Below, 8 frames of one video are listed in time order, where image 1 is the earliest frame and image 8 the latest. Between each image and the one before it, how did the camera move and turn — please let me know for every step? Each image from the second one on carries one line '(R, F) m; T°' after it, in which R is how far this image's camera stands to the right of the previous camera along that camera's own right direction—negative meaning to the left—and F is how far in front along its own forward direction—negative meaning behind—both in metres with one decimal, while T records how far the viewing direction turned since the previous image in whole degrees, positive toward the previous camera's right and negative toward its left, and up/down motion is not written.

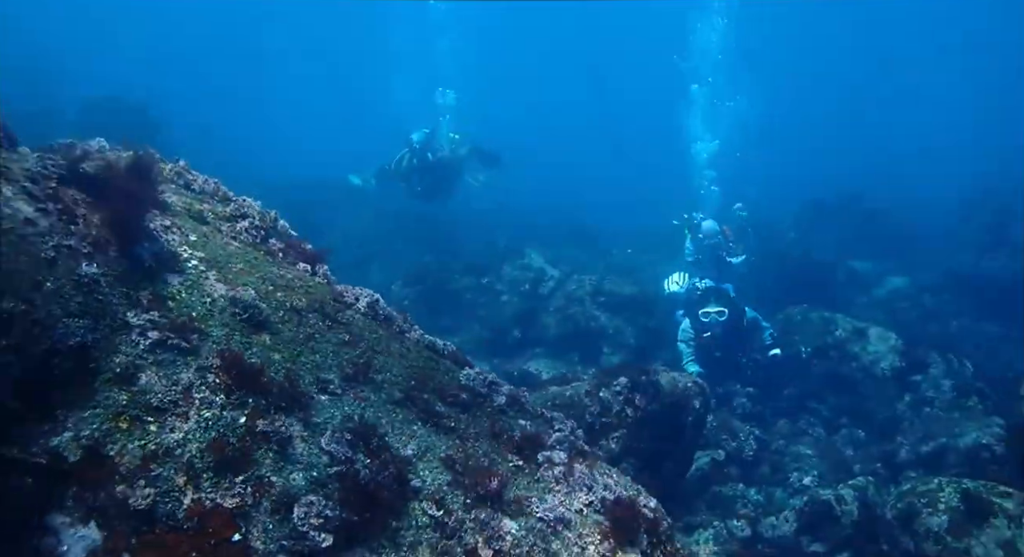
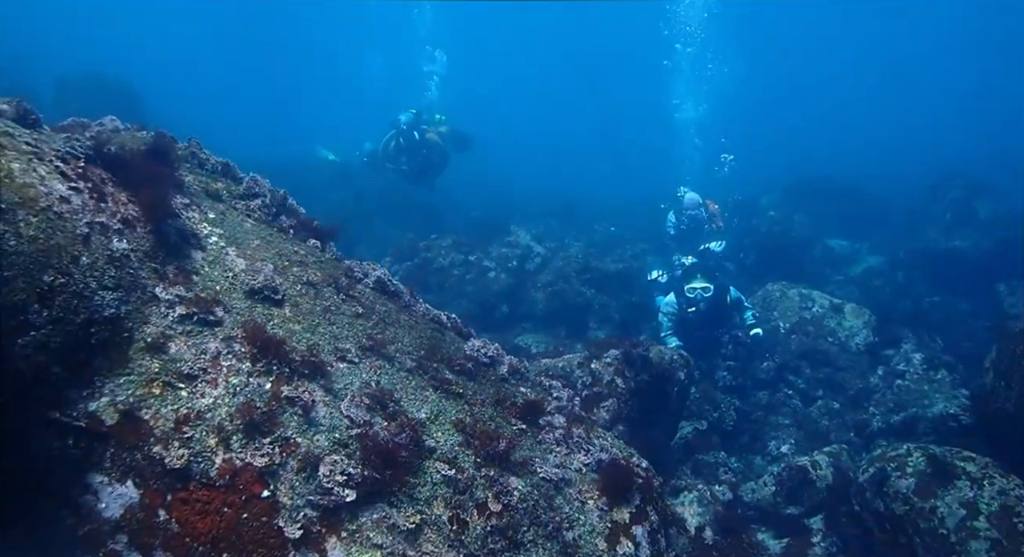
(-0.2, -0.3) m; +2°
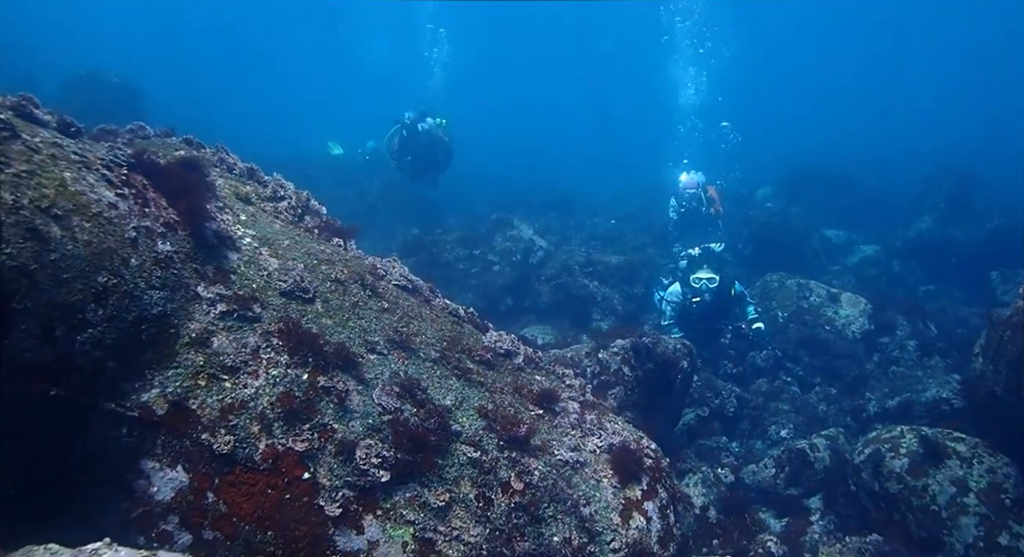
(-0.1, -0.3) m; 0°
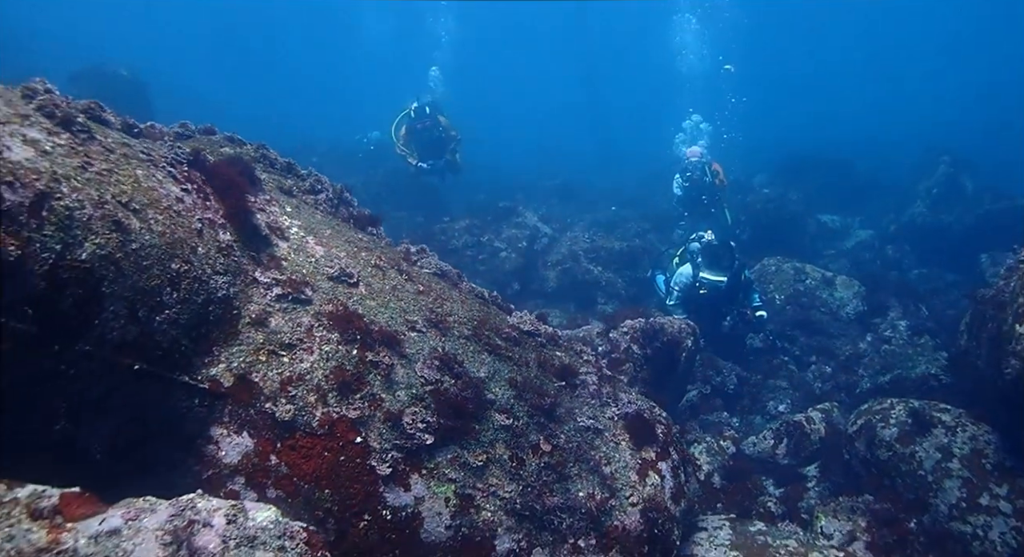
(-0.2, -0.5) m; 0°
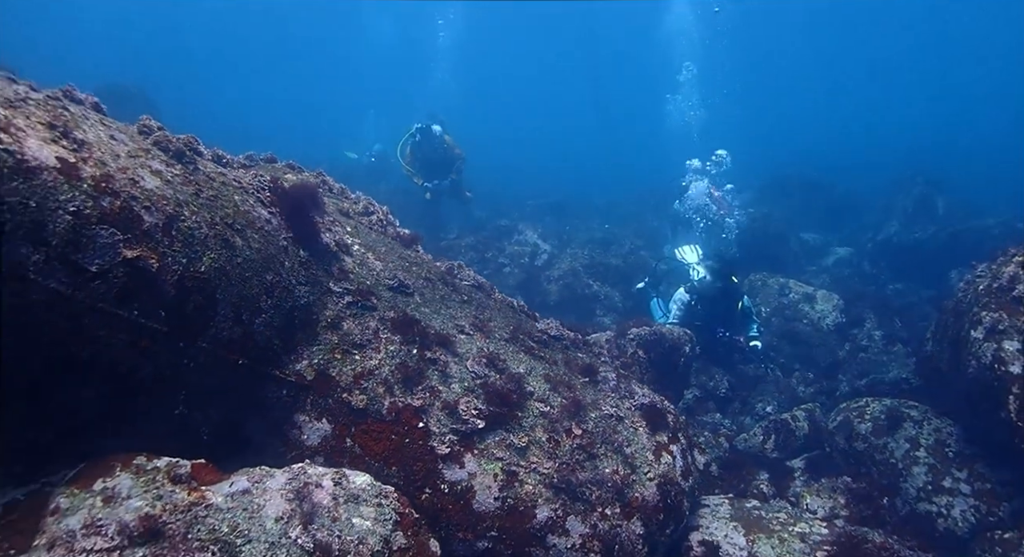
(-0.5, -0.9) m; +1°
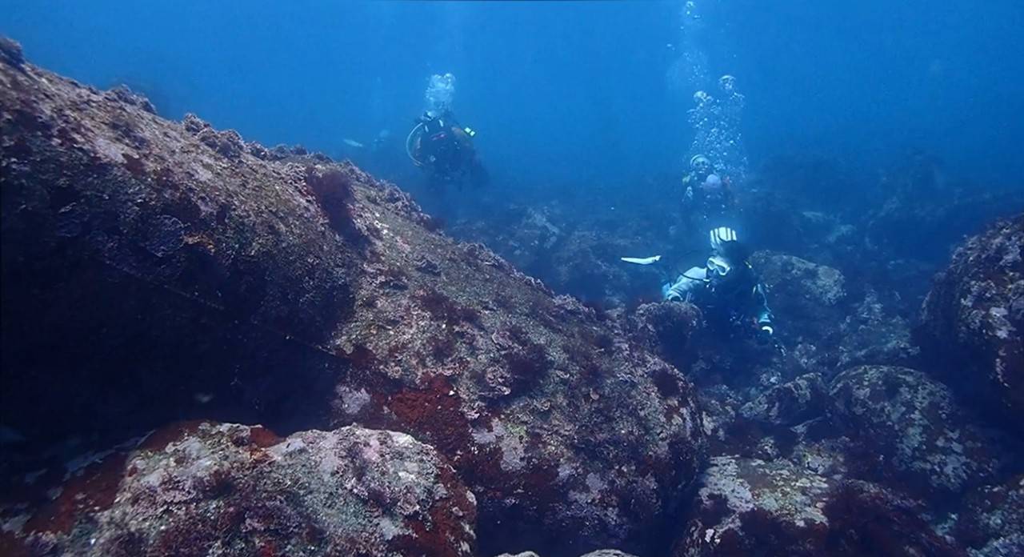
(-0.1, -0.5) m; 0°
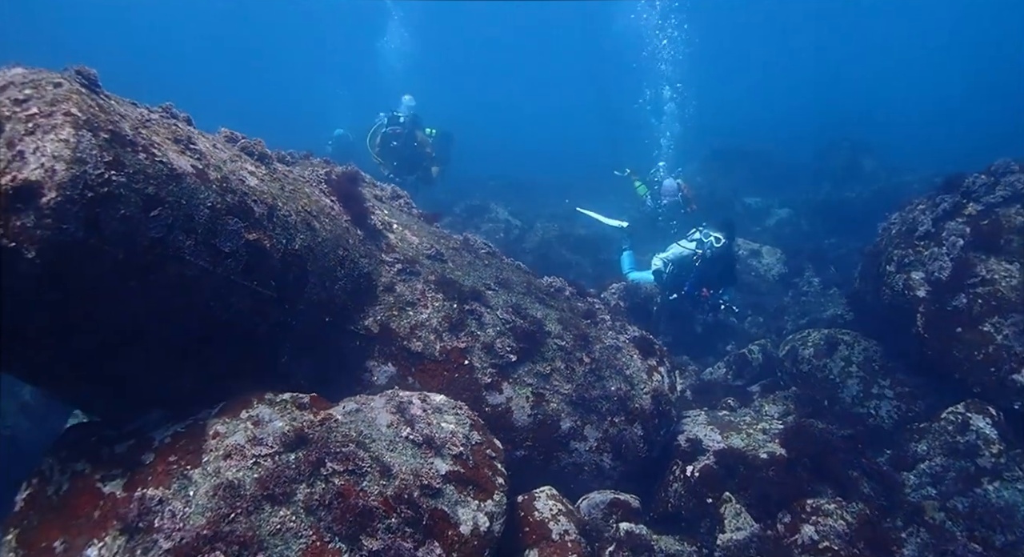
(-0.6, -0.9) m; +4°
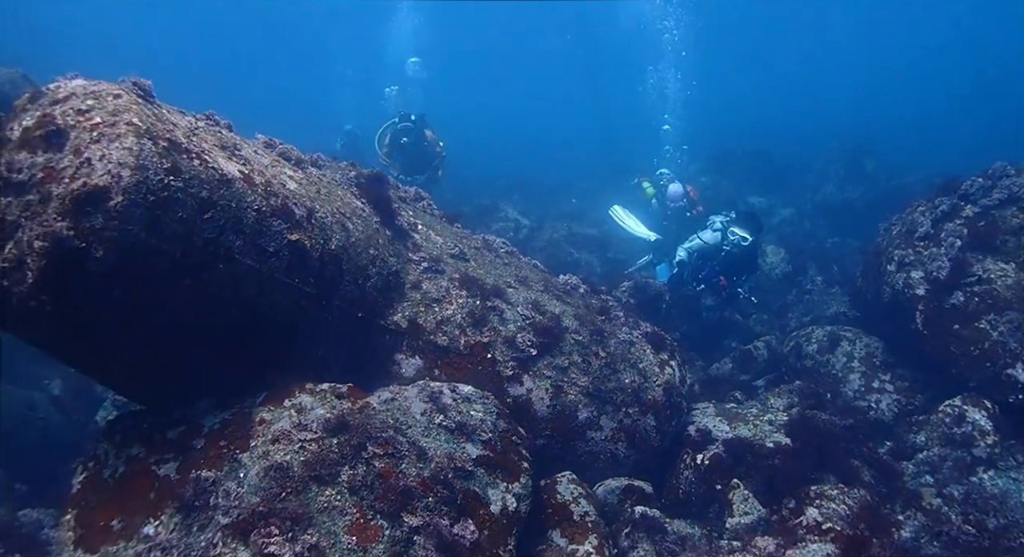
(-0.2, -0.4) m; 0°
